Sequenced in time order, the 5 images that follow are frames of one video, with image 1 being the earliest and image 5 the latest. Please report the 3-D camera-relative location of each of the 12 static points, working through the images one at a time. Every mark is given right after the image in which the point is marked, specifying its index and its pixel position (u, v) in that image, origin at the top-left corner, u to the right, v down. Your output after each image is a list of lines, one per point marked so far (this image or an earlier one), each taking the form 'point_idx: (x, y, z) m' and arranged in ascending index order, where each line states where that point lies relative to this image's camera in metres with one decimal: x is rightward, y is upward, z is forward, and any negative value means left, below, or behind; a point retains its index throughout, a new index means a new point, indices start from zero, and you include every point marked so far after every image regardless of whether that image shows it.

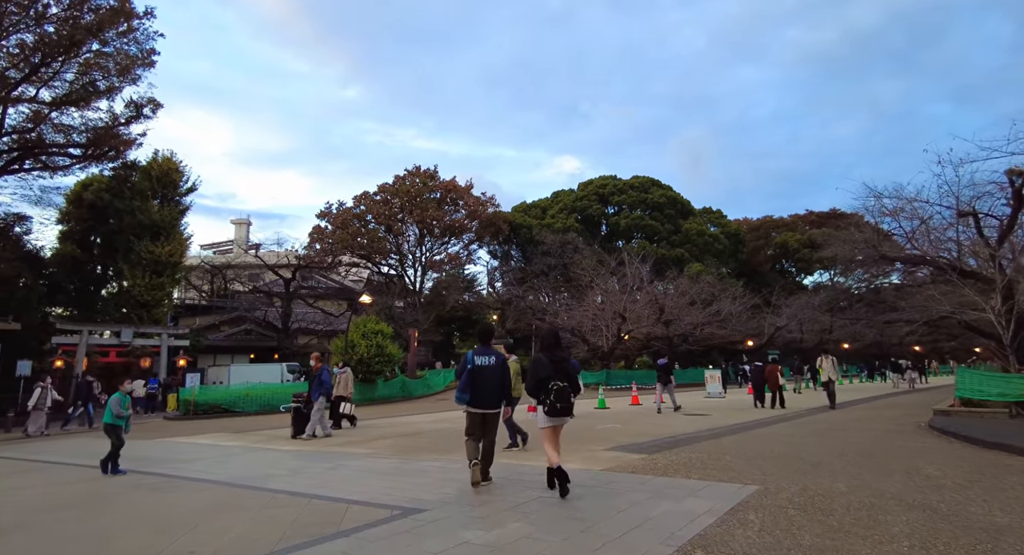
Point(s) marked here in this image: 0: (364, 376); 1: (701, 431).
0: (-4.9, -3.2, +19.5) m
1: (+2.8, -2.3, +8.8) m
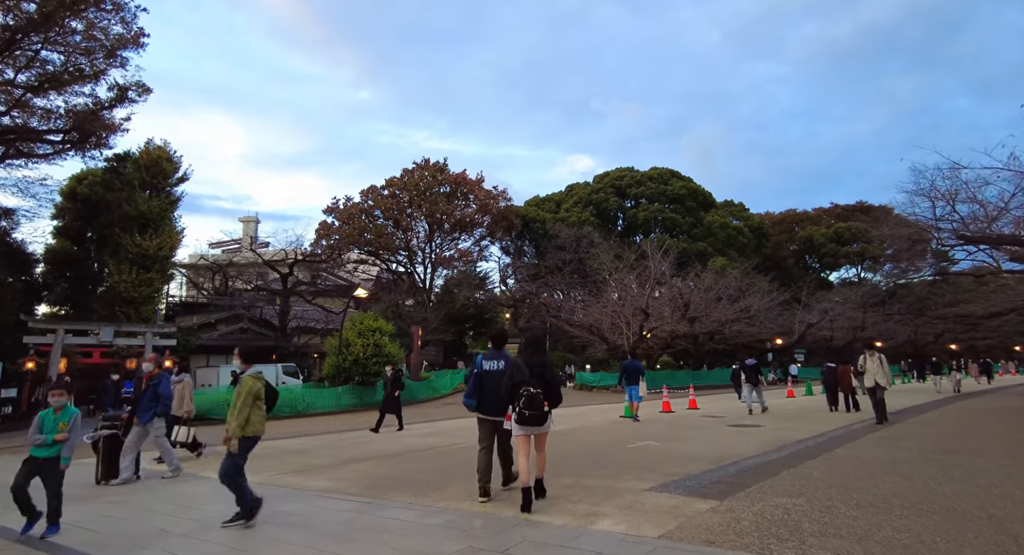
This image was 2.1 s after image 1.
0: (-4.5, -3.0, +17.7) m
1: (+2.9, -2.0, +6.8) m
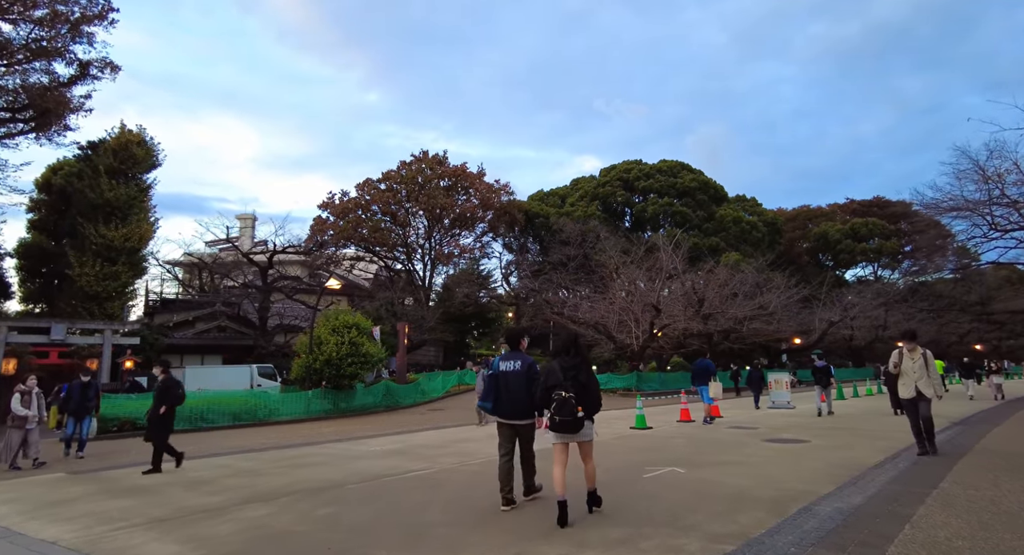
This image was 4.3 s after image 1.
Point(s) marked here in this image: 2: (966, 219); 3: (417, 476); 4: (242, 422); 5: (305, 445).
0: (-4.6, -2.7, +15.7) m
1: (+2.6, -1.7, +4.7) m
2: (+10.7, +1.4, +14.6) m
3: (-1.0, -2.1, +6.3) m
4: (-6.1, -3.2, +13.4) m
5: (-3.2, -2.6, +9.3) m
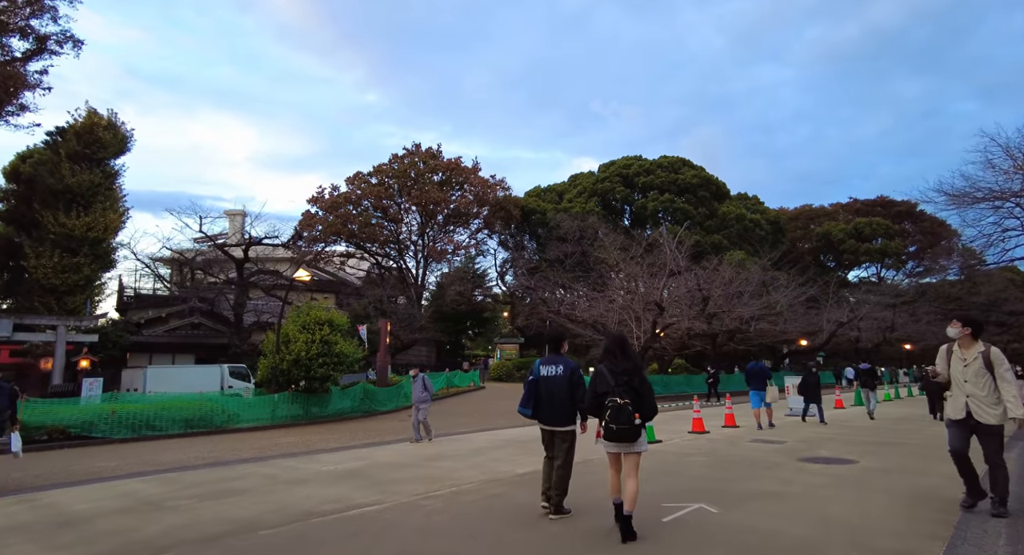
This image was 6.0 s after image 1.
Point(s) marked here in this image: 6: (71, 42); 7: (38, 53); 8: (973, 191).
0: (-4.8, -2.5, +14.1) m
1: (+2.5, -1.5, +3.2) m
2: (+10.5, +1.5, +13.2) m
3: (-1.2, -1.9, +4.7) m
4: (-6.3, -3.0, +11.9) m
5: (-3.4, -2.4, +7.8) m
6: (-14.0, +7.5, +19.0) m
7: (-14.9, +7.1, +18.9) m
8: (+10.1, +1.9, +13.3) m
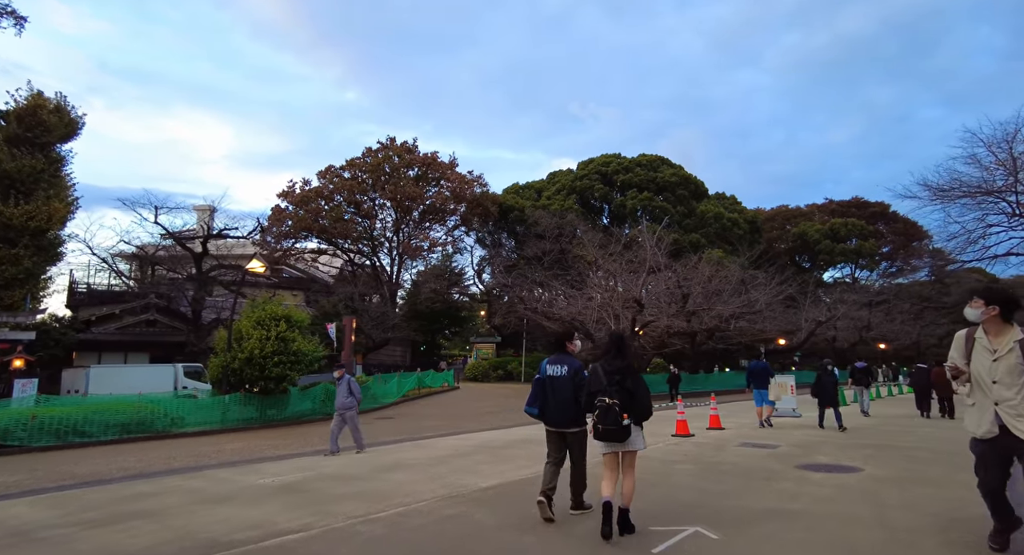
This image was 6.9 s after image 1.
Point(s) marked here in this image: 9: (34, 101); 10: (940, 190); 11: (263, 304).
0: (-5.5, -2.3, +13.1) m
1: (+2.2, -1.4, +2.5) m
2: (+9.9, +1.6, +12.7) m
3: (-1.4, -1.7, +3.8) m
4: (-6.8, -2.8, +10.8) m
5: (-3.8, -2.2, +6.8) m
6: (-14.8, +7.7, +17.6) m
7: (-15.7, +7.3, +17.5) m
8: (+9.5, +2.0, +12.8) m
9: (-16.3, +5.9, +20.5) m
10: (+9.3, +2.0, +13.0) m
11: (-5.7, -0.6, +13.8) m
